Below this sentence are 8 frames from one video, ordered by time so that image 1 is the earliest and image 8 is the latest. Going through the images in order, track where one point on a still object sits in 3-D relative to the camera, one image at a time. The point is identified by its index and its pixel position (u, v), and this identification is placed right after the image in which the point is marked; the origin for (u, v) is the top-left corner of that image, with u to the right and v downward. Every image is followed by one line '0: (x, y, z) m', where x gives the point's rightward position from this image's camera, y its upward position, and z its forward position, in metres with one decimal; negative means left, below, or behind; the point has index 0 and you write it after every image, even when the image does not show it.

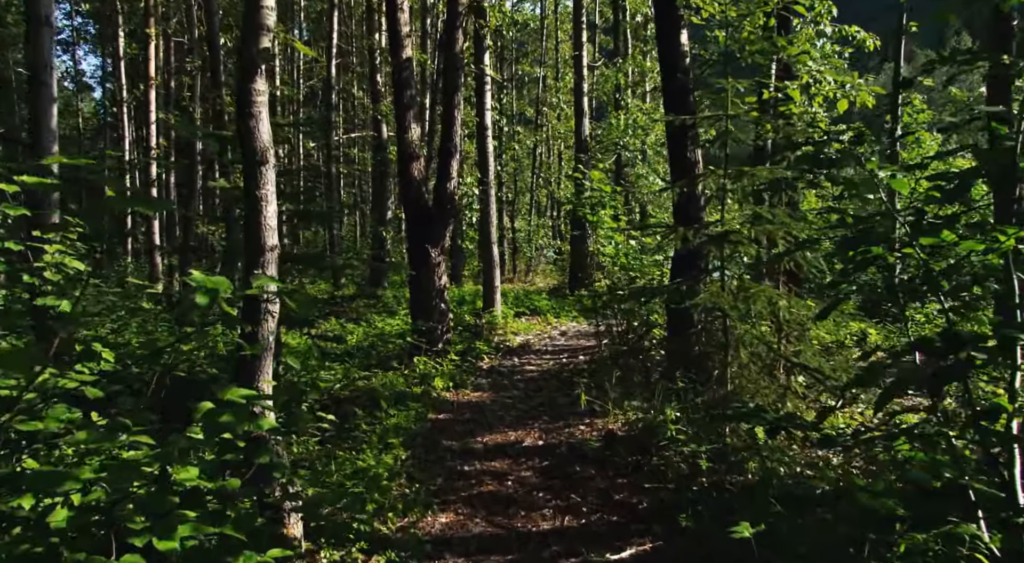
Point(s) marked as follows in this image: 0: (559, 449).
0: (+0.4, -1.5, +8.4) m
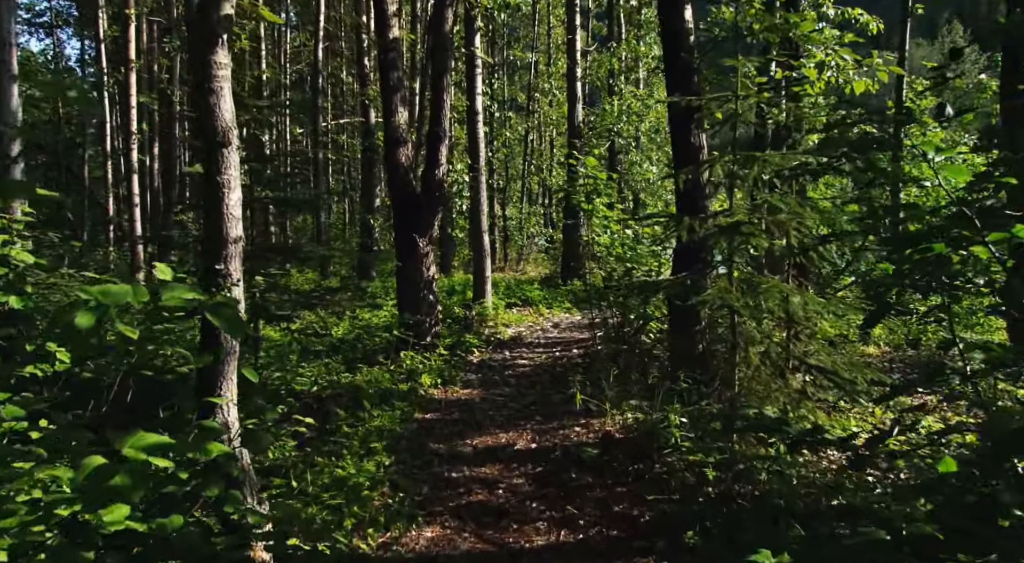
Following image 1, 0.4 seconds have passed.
0: (+0.3, -1.4, +7.9) m
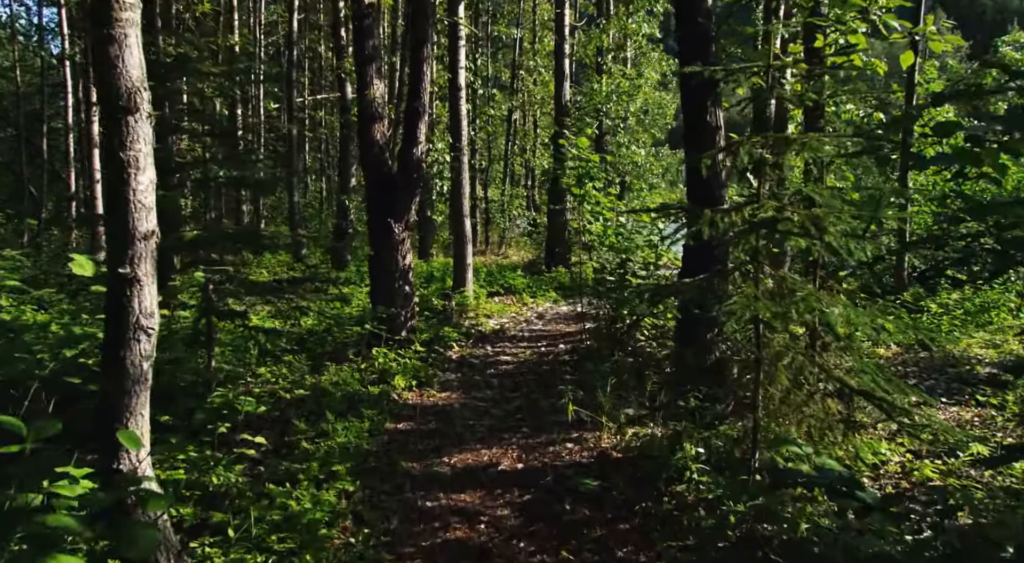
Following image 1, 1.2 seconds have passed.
0: (+0.2, -1.4, +6.9) m
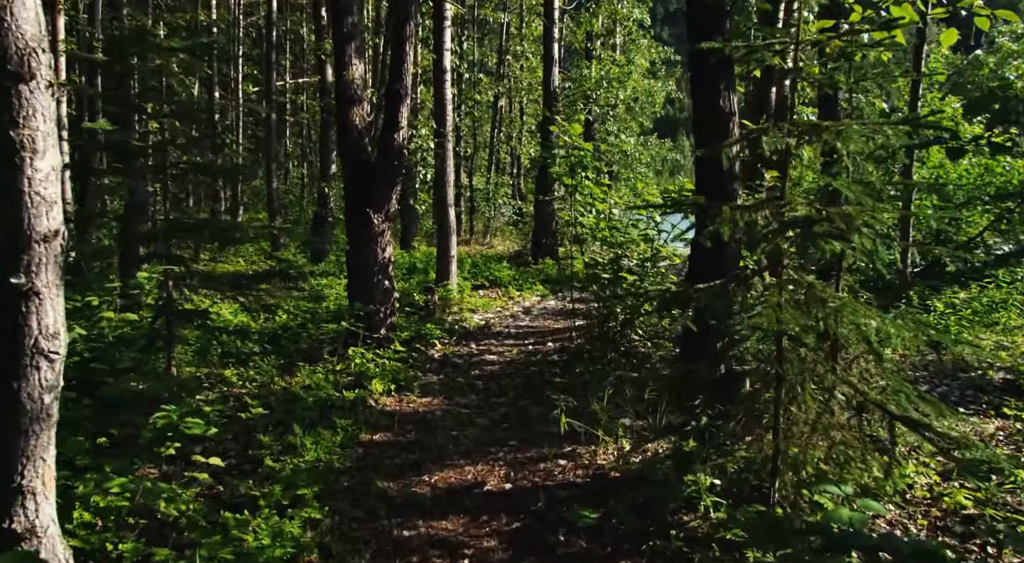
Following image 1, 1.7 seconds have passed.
0: (+0.1, -1.4, +6.2) m
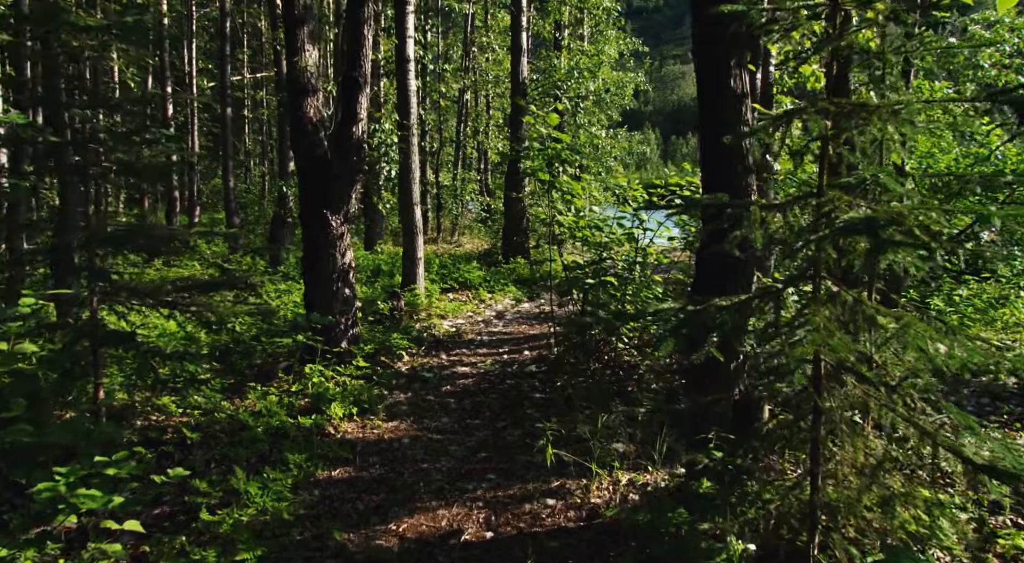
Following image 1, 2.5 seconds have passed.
0: (+0.1, -1.5, +5.3) m
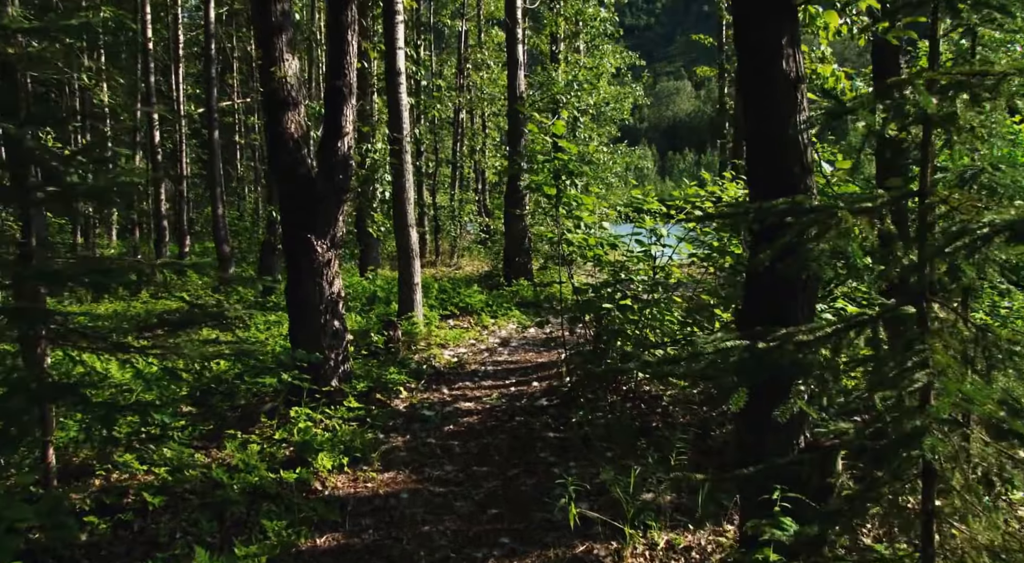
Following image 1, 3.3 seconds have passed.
0: (+0.2, -1.6, +4.3) m
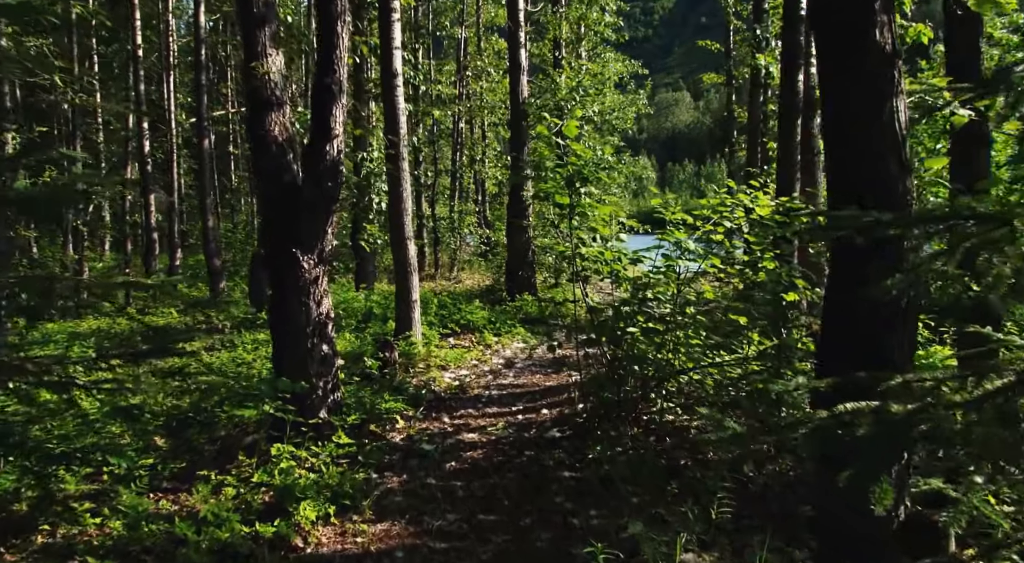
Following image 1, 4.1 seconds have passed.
0: (+0.2, -1.7, +3.4) m
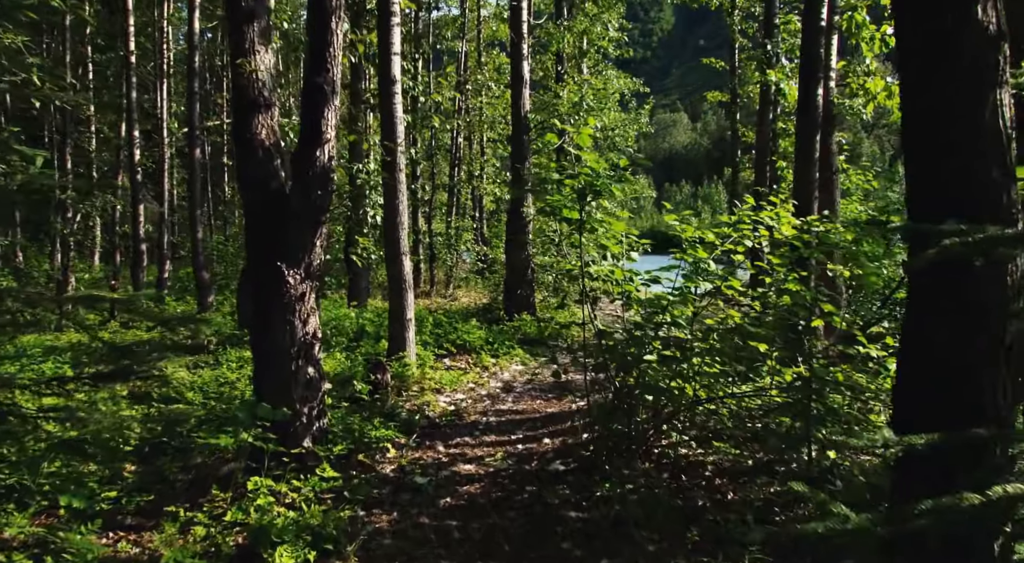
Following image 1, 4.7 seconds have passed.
0: (+0.3, -1.8, +2.7) m
